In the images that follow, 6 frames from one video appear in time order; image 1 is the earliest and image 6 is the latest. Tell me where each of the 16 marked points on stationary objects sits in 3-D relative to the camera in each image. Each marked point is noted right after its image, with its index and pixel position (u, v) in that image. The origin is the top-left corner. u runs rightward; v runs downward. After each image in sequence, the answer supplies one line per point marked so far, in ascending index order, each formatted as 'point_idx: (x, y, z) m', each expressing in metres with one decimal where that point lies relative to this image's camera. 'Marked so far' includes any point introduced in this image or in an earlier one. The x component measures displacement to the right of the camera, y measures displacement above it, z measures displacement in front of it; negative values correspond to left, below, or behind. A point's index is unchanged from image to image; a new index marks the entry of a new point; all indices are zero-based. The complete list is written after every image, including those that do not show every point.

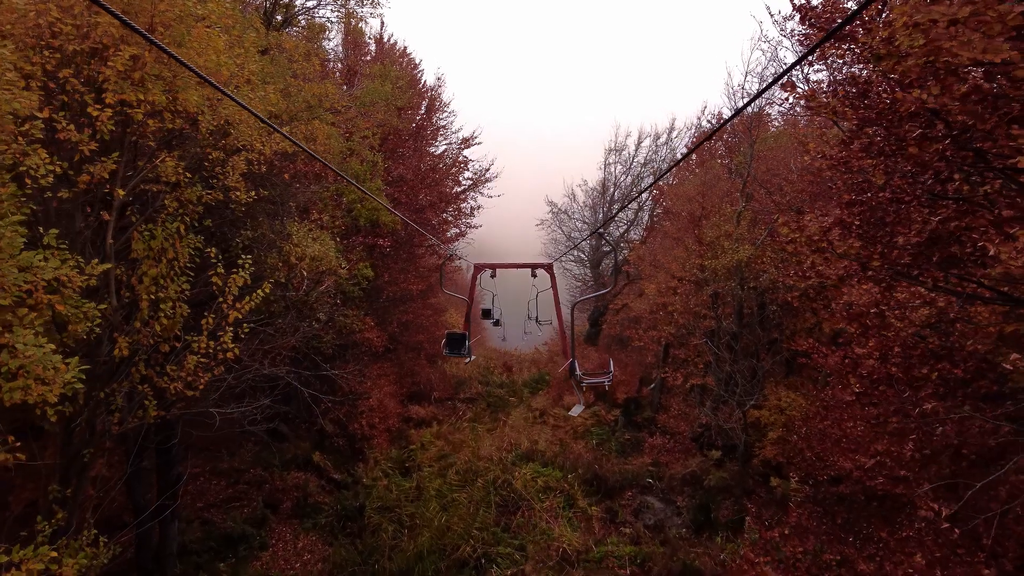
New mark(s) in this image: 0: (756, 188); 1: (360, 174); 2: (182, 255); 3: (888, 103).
0: (+5.1, +2.1, +16.0) m
1: (-2.2, +1.7, +11.3) m
2: (-2.6, +0.3, +6.1) m
3: (+3.2, +1.6, +6.5) m
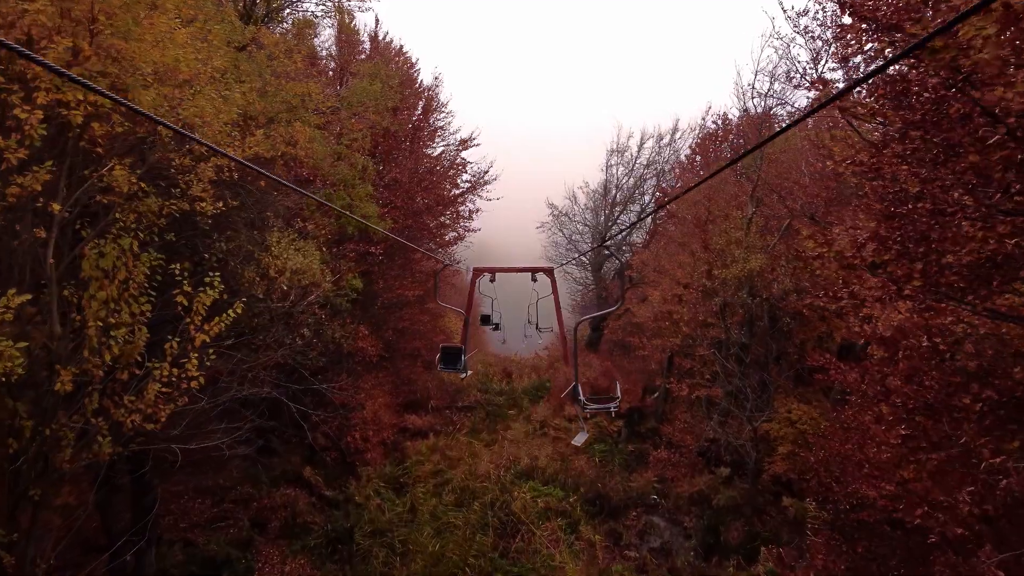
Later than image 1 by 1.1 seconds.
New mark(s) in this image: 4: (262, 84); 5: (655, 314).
0: (+5.0, +1.9, +15.4) m
1: (-2.2, +1.5, +10.7) m
2: (-2.6, +0.1, +5.4) m
3: (+3.2, +1.4, +5.8) m
4: (-2.5, +2.0, +7.6) m
5: (+3.5, -0.6, +18.7) m
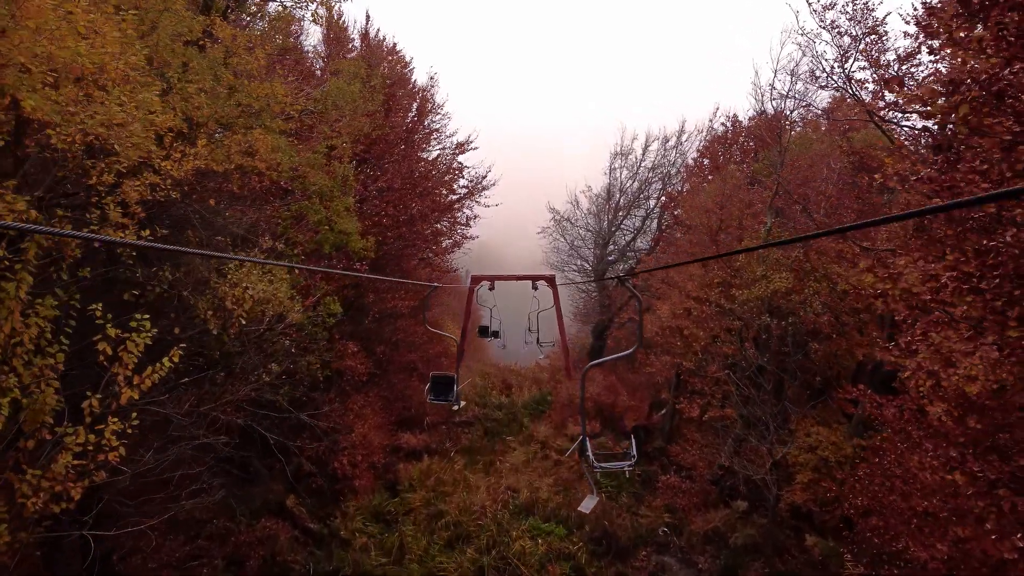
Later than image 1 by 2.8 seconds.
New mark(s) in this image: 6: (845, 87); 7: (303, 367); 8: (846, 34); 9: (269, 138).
0: (+5.0, +1.6, +14.2) m
1: (-2.3, +1.2, +9.5) m
2: (-2.7, -0.2, +4.3) m
3: (+3.1, +1.1, +4.7) m
4: (-2.5, +1.7, +6.5) m
5: (+3.4, -0.9, +17.6) m
6: (+5.2, +3.2, +12.1) m
7: (-2.7, -1.0, +9.9) m
8: (+5.0, +3.8, +11.6) m
9: (-2.2, +1.4, +7.0) m
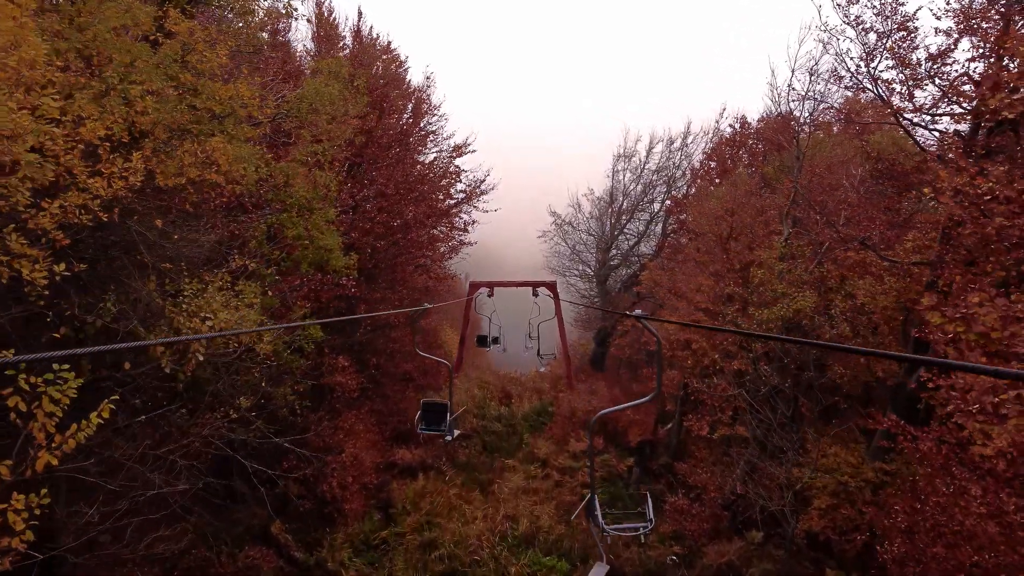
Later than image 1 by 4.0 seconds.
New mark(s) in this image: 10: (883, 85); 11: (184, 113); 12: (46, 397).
0: (+5.0, +1.3, +13.3) m
1: (-2.3, +1.0, +8.6) m
2: (-2.7, -0.5, +3.4) m
3: (+3.1, +0.8, +3.8) m
4: (-2.5, +1.5, +5.6) m
5: (+3.4, -1.2, +16.7) m
6: (+5.2, +2.9, +11.3) m
7: (-2.8, -1.3, +9.0) m
8: (+5.0, +3.6, +10.8) m
9: (-2.2, +1.1, +6.1) m
10: (+5.3, +2.9, +11.1) m
11: (-2.5, +1.3, +5.8) m
12: (-2.6, -0.6, +4.3) m
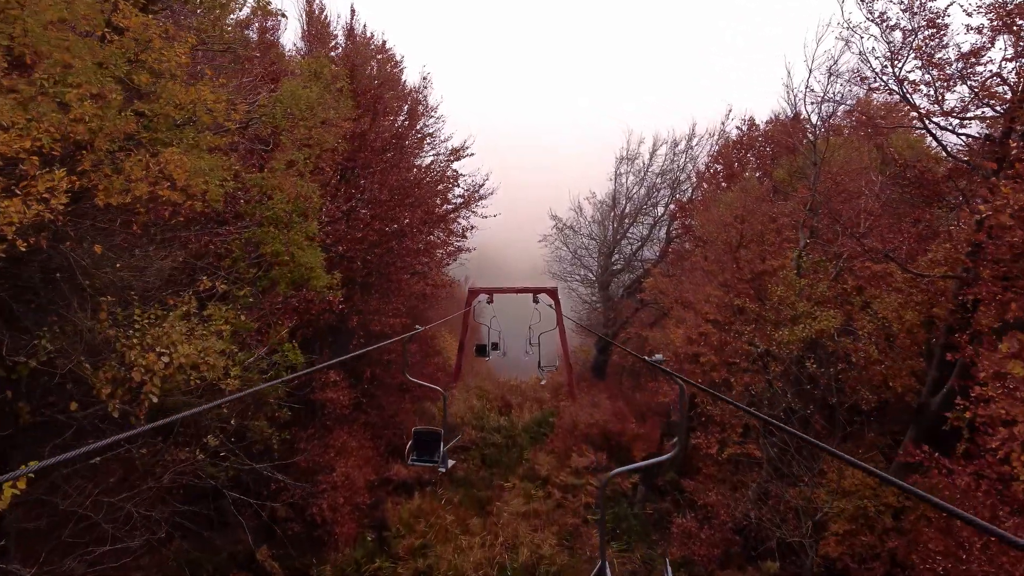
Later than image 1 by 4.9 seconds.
0: (+5.0, +1.1, +12.6) m
1: (-2.3, +0.7, +7.9) m
2: (-2.7, -0.7, +2.6) m
3: (+3.1, +0.6, +3.1) m
4: (-2.6, +1.3, +4.8) m
5: (+3.4, -1.4, +15.9) m
6: (+5.2, +2.7, +10.5) m
7: (-2.8, -1.5, +8.3) m
8: (+5.0, +3.4, +10.0) m
9: (-2.2, +0.9, +5.4) m
10: (+5.3, +2.7, +10.3) m
11: (-2.5, +1.1, +5.1) m
12: (-2.6, -0.8, +3.5) m
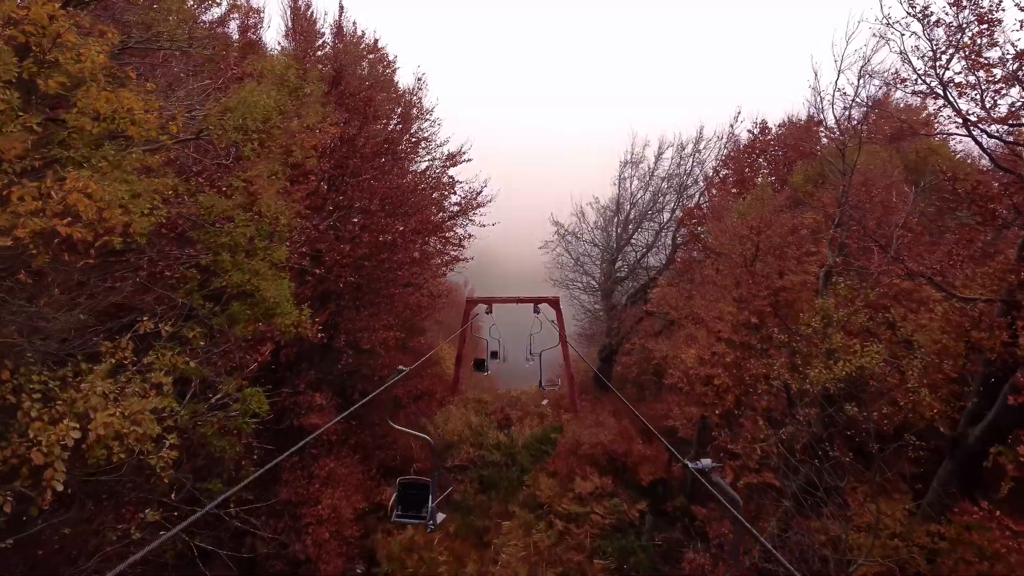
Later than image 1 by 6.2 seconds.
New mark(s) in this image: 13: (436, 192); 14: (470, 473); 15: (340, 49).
0: (+5.0, +0.8, +11.5) m
1: (-2.3, +0.4, +6.8) m
2: (-2.7, -1.0, +1.6) m
3: (+3.1, +0.3, +2.0) m
4: (-2.6, +0.9, +3.8) m
5: (+3.4, -1.7, +14.9) m
6: (+5.2, +2.4, +9.4) m
7: (-2.8, -1.8, +7.2) m
8: (+5.0, +3.1, +8.9) m
9: (-2.2, +0.6, +4.3) m
10: (+5.3, +2.4, +9.3) m
11: (-2.5, +0.8, +4.0) m
12: (-2.6, -1.1, +2.5) m
13: (-1.8, +2.3, +18.3) m
14: (-1.0, -4.5, +18.5) m
15: (-3.6, +5.1, +16.2) m
